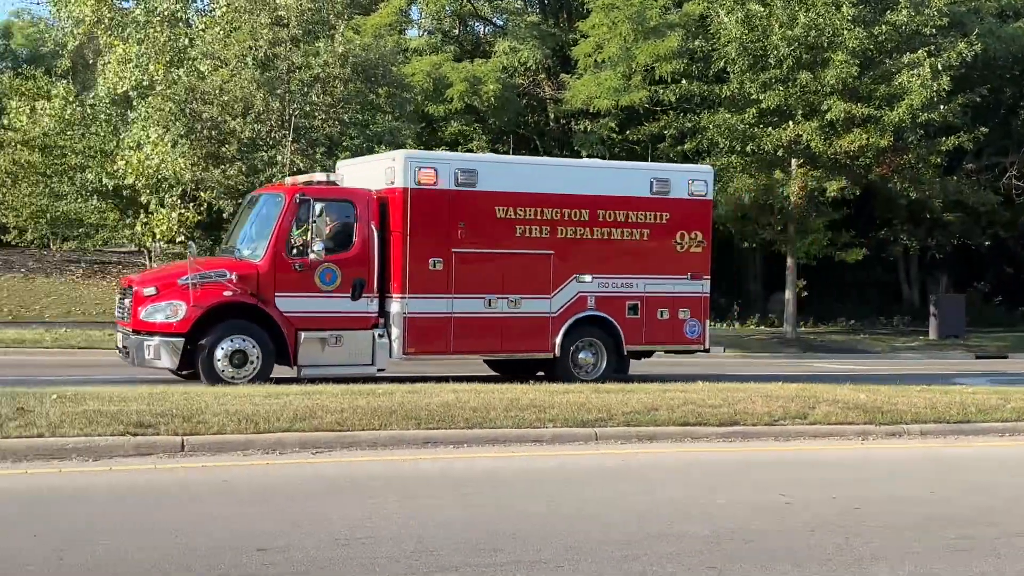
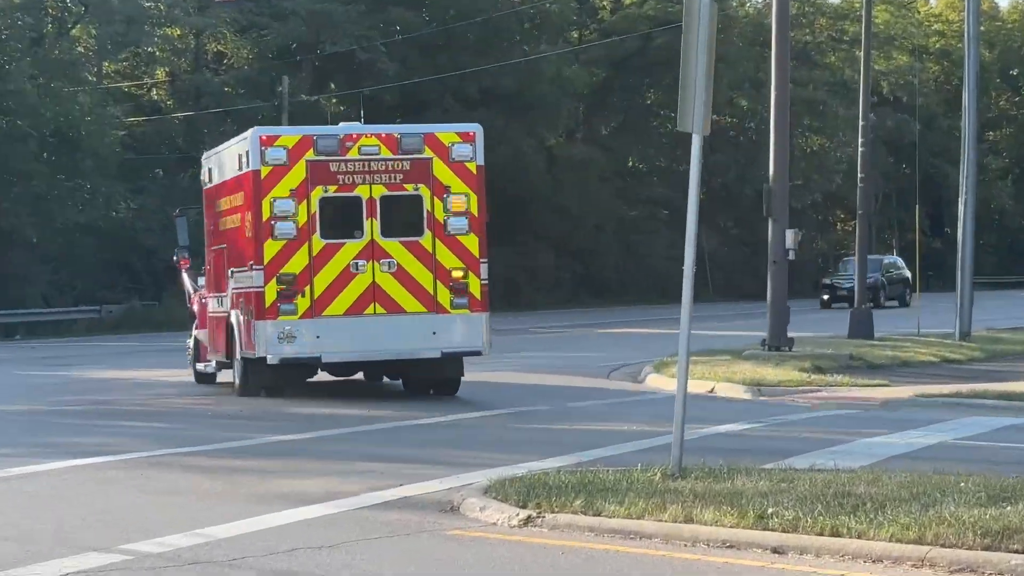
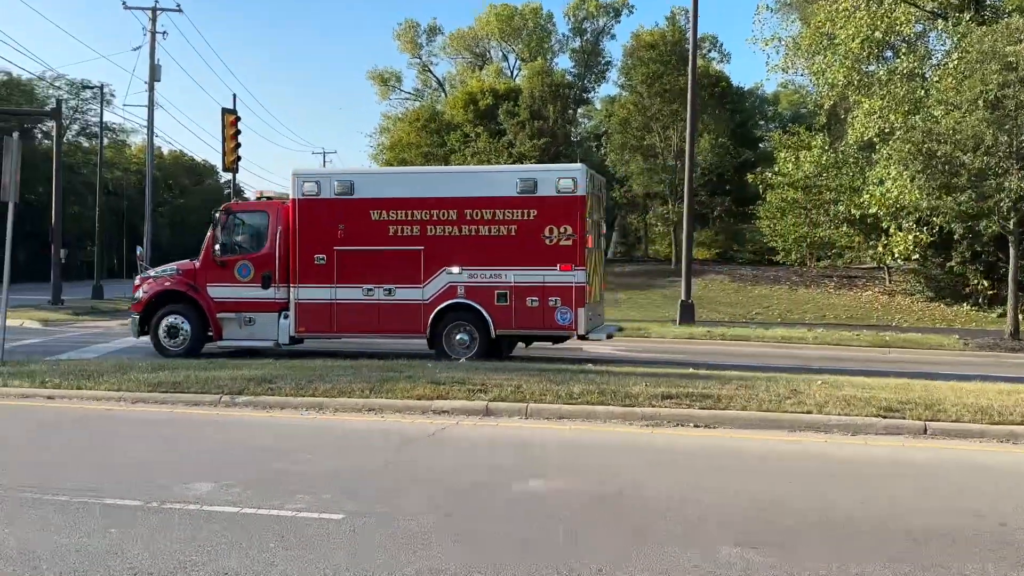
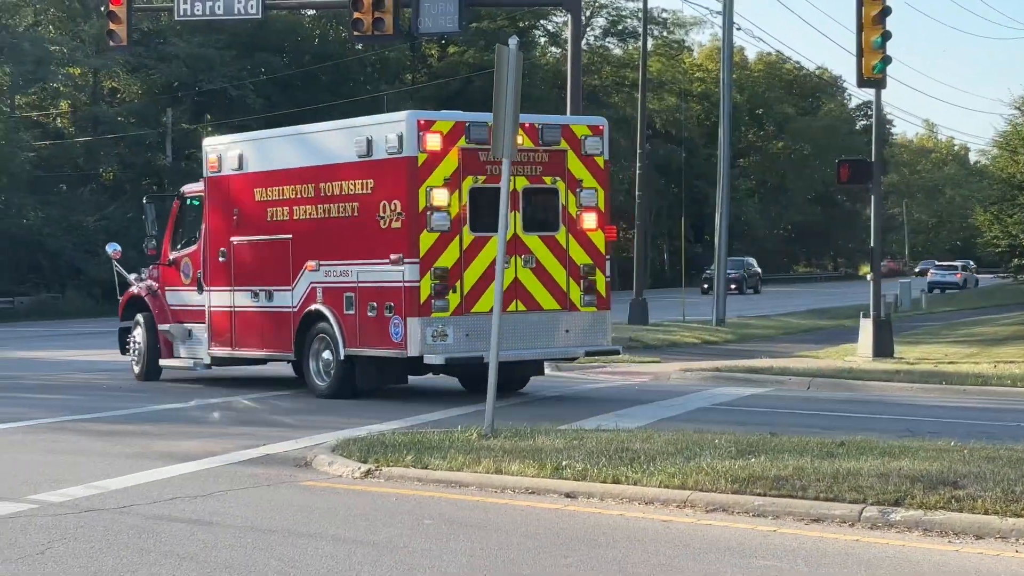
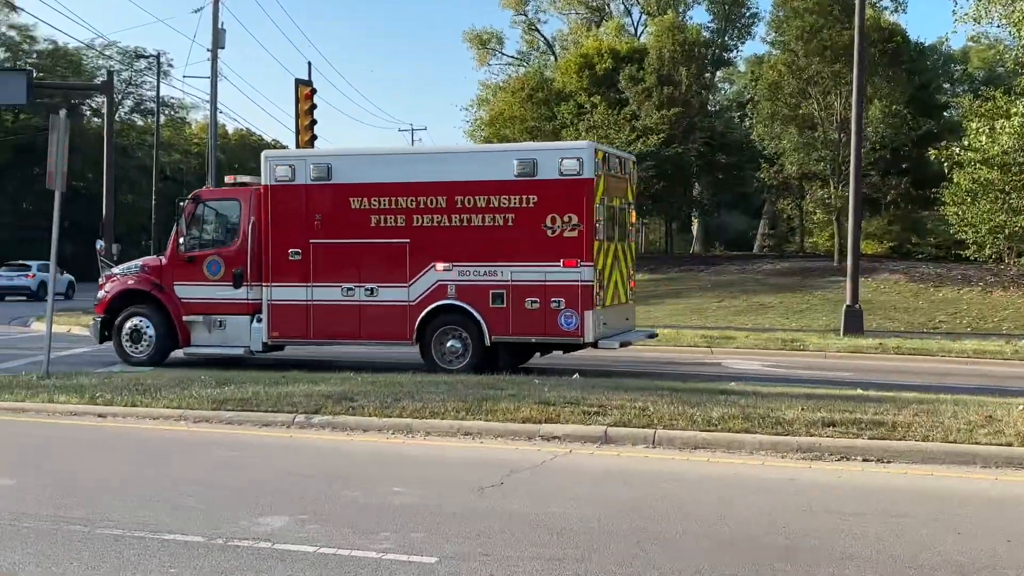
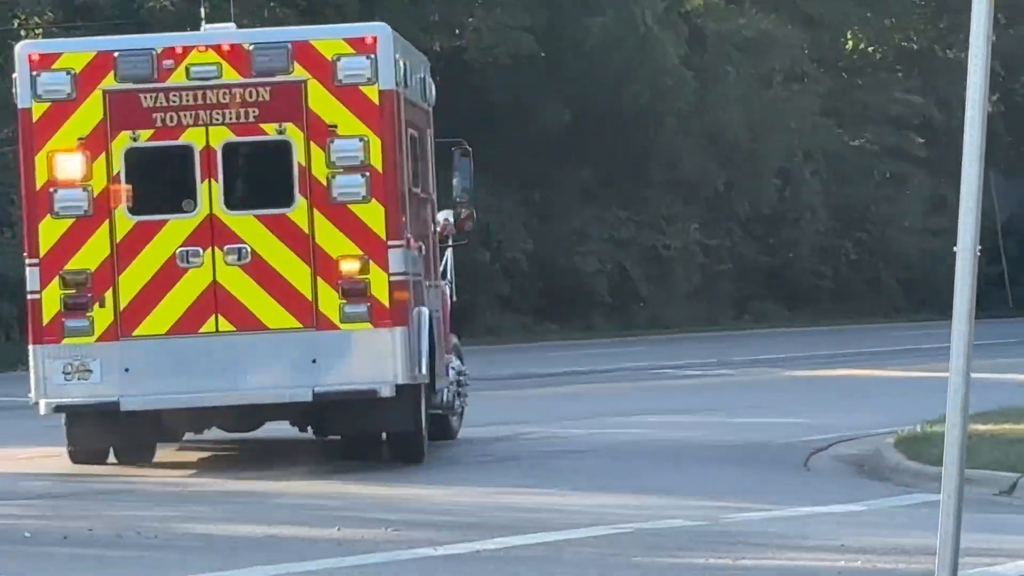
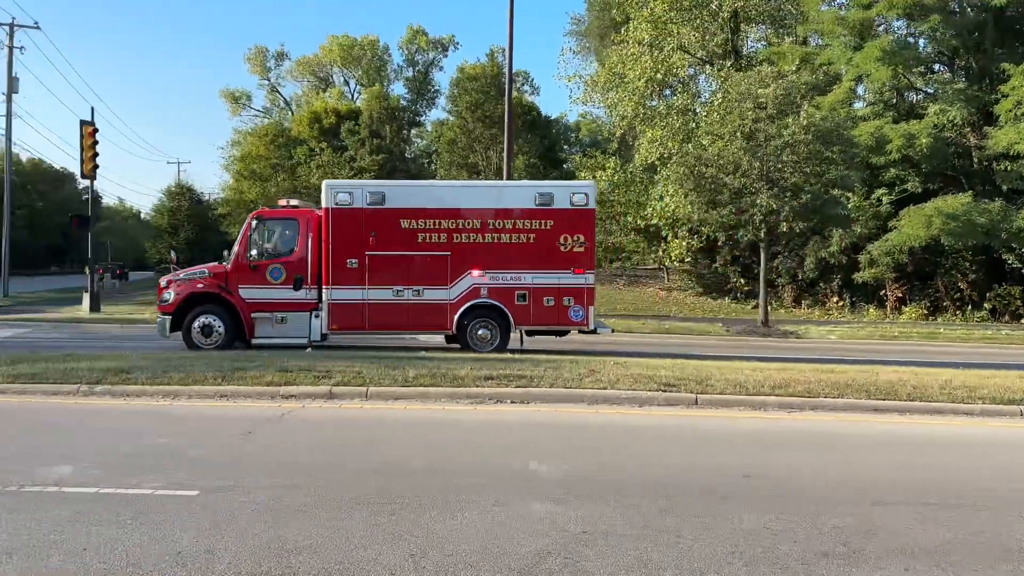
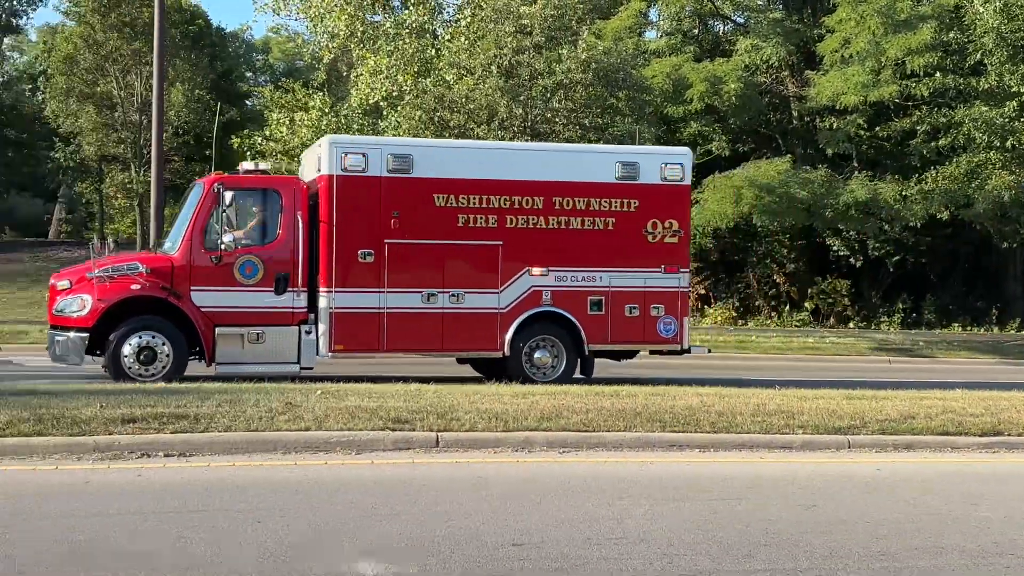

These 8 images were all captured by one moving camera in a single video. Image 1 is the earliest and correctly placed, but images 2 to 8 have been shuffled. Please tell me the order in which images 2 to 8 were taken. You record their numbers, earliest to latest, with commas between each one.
8, 7, 3, 5, 4, 2, 6
